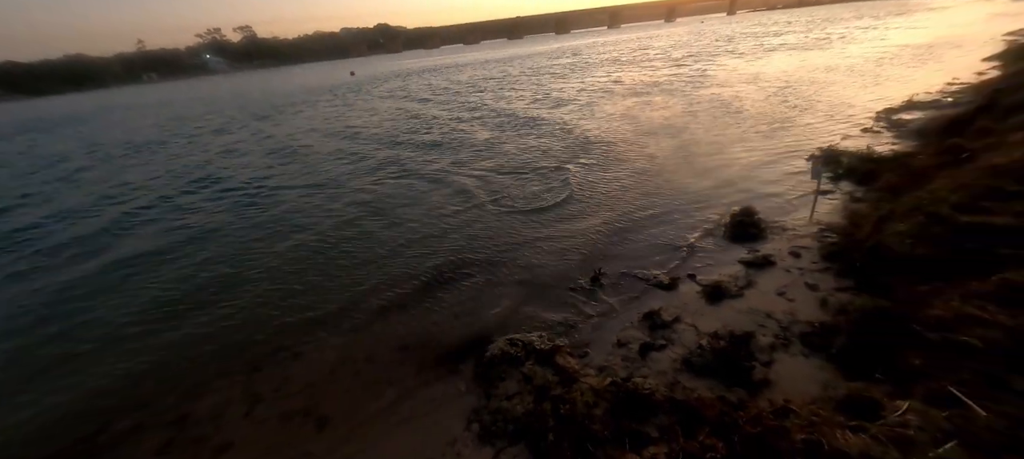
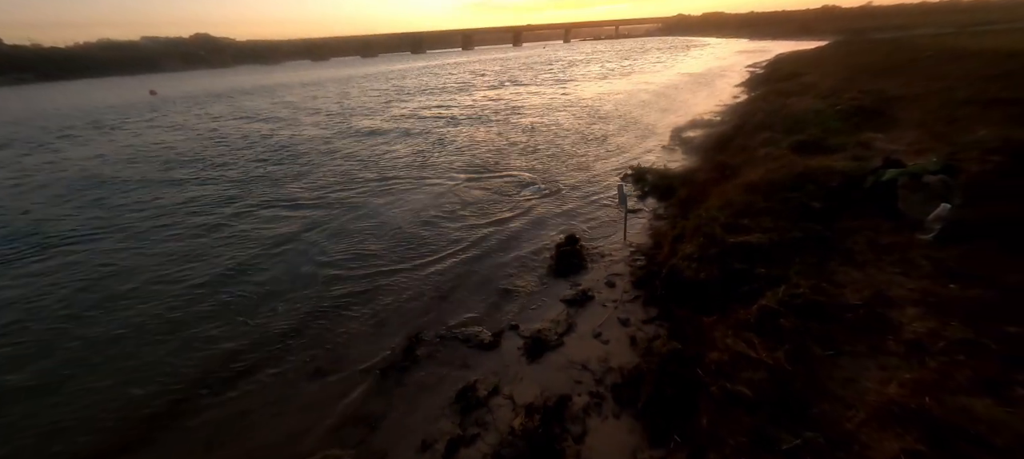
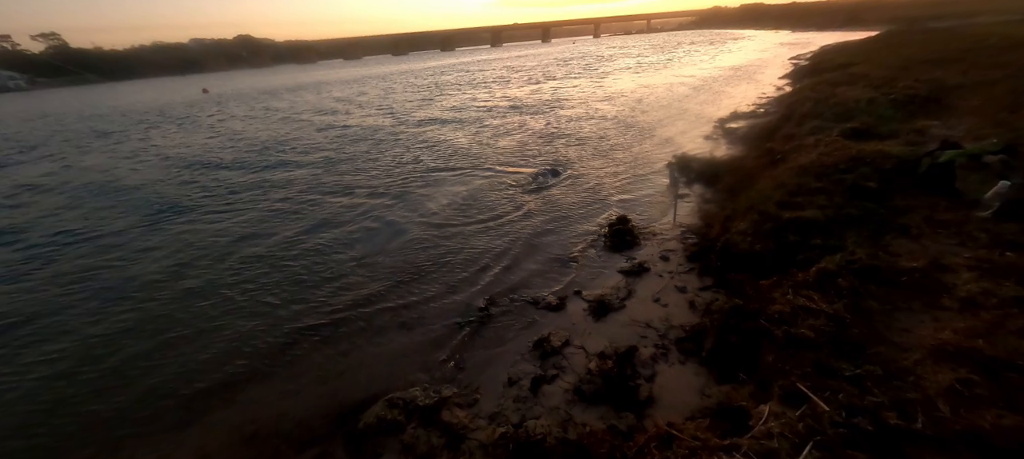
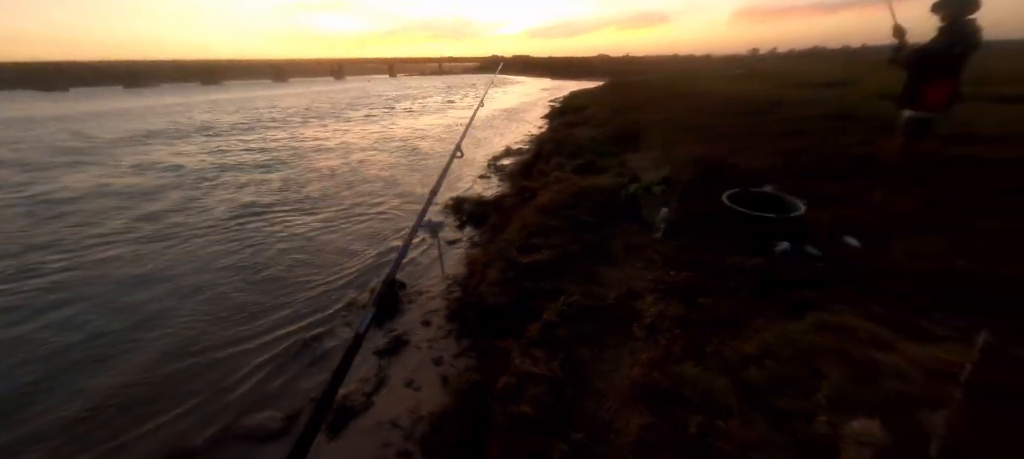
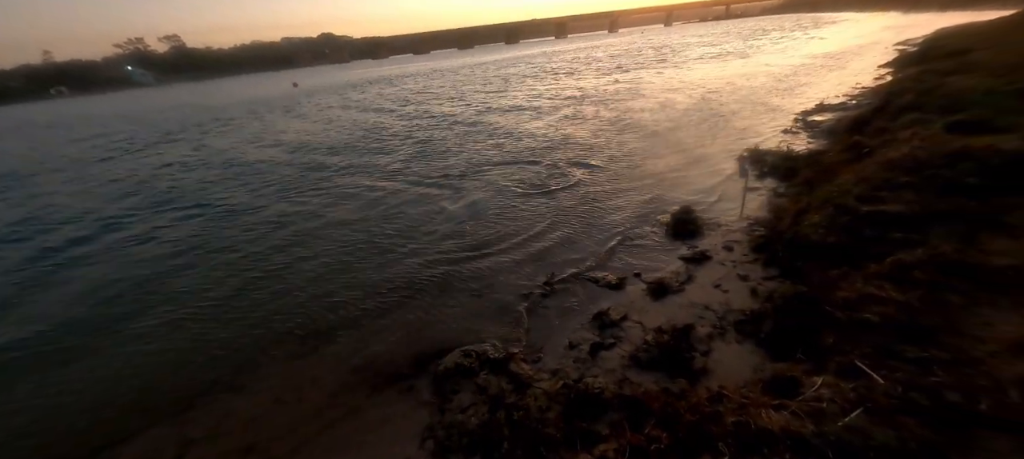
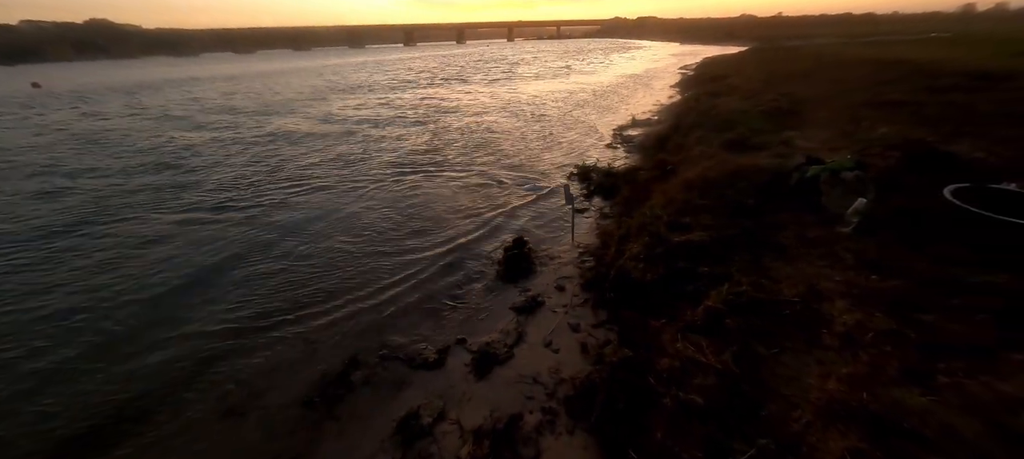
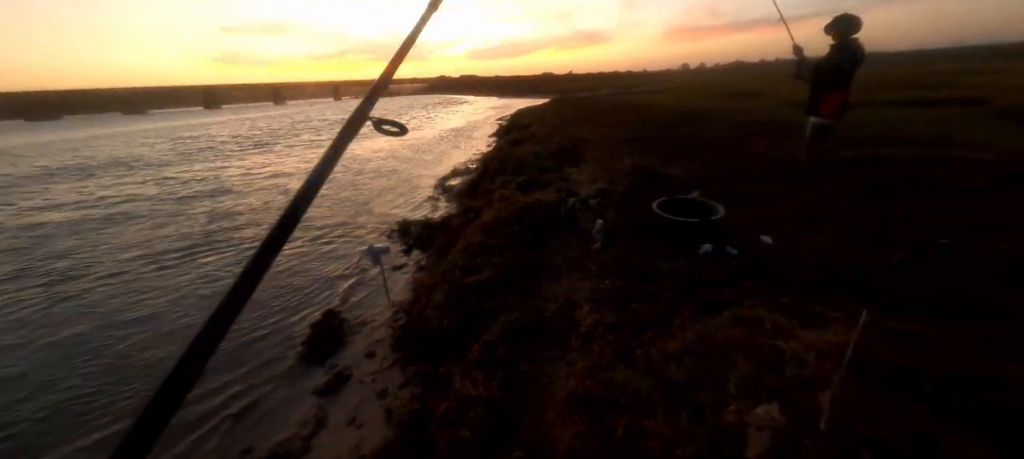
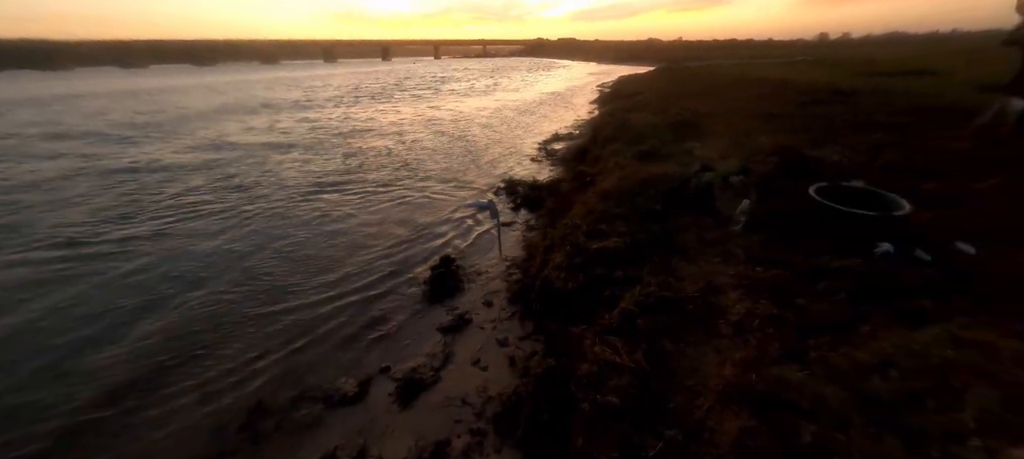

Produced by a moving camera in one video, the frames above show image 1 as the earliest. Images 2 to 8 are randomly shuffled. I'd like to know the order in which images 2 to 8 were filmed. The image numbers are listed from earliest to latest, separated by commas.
5, 3, 2, 6, 8, 4, 7
